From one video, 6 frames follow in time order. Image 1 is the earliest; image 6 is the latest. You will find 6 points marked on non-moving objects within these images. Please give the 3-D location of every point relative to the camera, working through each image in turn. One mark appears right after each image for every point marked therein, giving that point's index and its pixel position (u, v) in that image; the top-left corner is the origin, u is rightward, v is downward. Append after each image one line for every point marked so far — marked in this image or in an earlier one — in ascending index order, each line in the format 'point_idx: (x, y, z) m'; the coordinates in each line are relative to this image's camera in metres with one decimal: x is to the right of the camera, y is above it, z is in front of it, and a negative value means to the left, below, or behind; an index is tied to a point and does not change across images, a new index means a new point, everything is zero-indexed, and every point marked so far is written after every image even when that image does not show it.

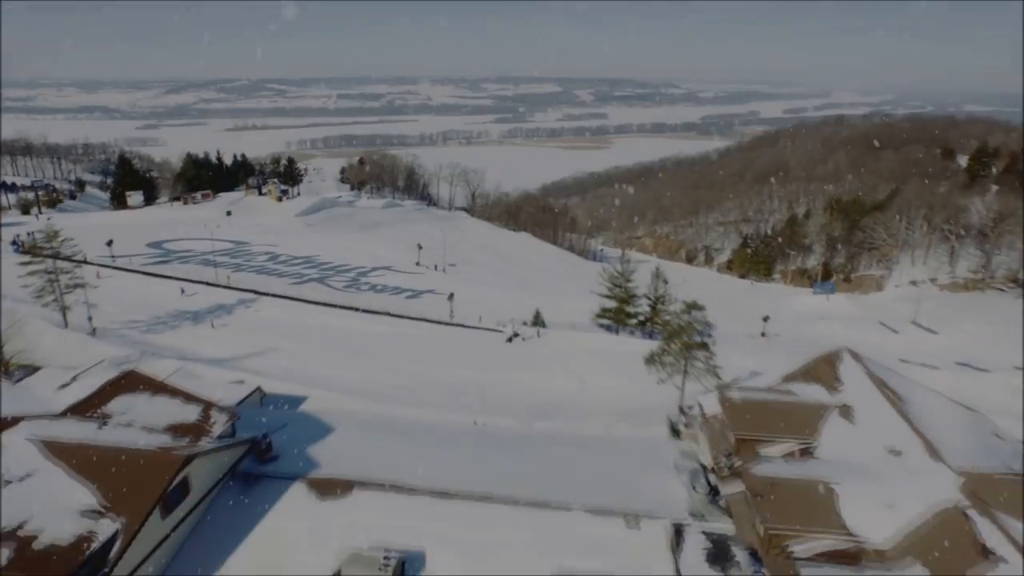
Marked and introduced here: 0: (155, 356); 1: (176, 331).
0: (-6.6, -1.3, +12.9) m
1: (-7.4, -0.9, +15.2) m
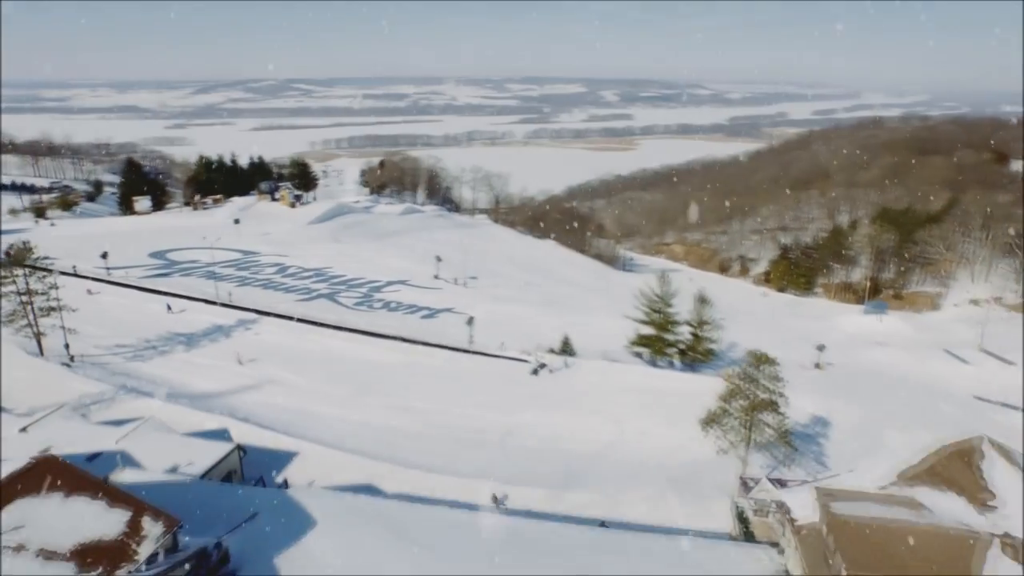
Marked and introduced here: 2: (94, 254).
0: (-6.2, -1.7, +11.4) m
1: (-6.9, -1.4, +13.7) m
2: (-11.8, +0.9, +19.7) m
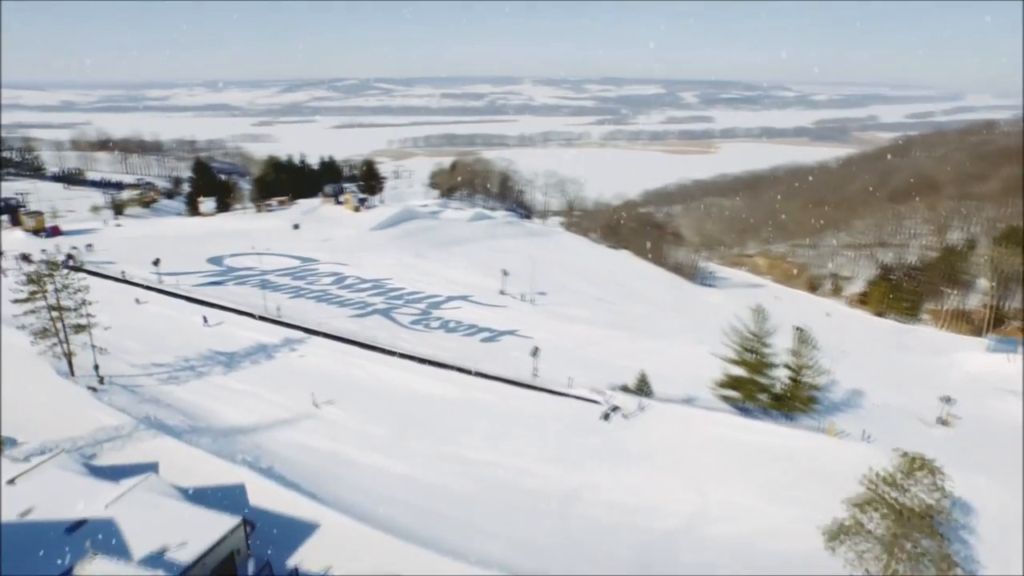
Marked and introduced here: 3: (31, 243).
0: (-5.2, -2.0, +10.3) m
1: (-5.7, -1.7, +12.6) m
2: (-9.9, +0.8, +19.1) m
3: (-13.9, +1.3, +20.0) m
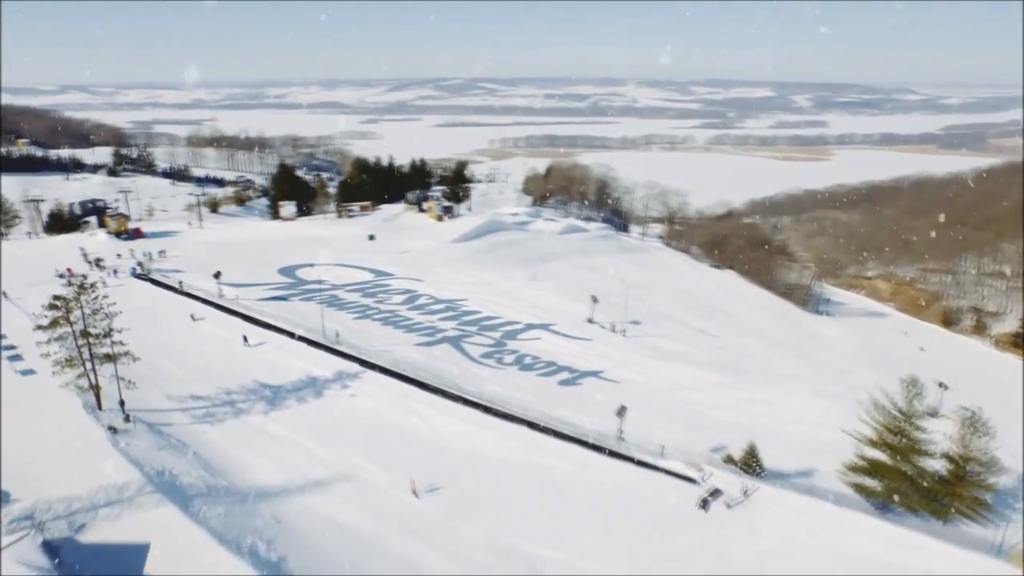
0: (-4.3, -2.5, +8.8) m
1: (-4.4, -2.1, +11.2) m
2: (-7.7, +0.5, +18.2) m
3: (-11.4, +1.2, +19.6) m
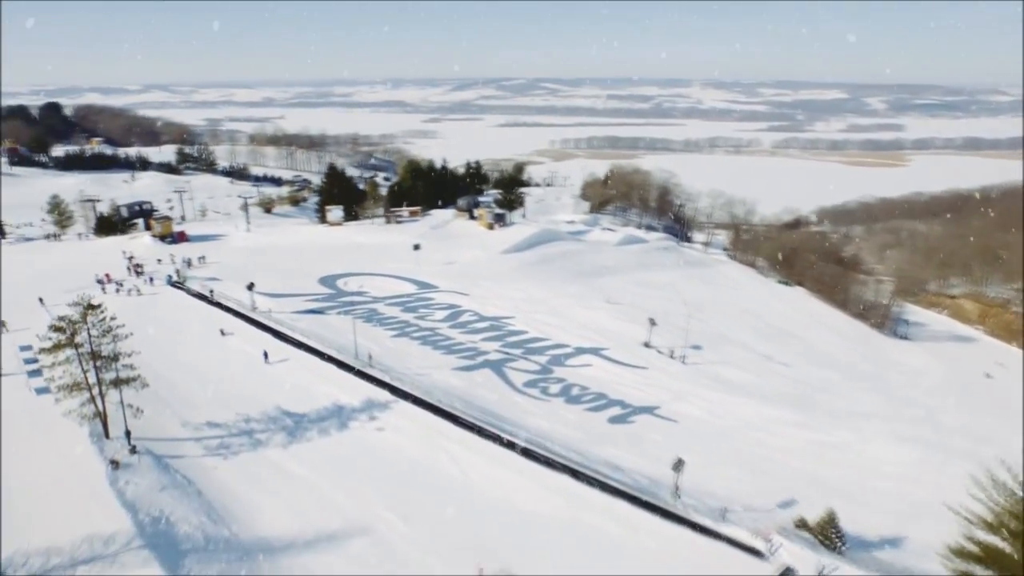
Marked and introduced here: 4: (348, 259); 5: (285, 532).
0: (-3.9, -2.8, +7.9) m
1: (-3.8, -2.5, +10.3) m
2: (-6.4, +0.3, +17.5) m
3: (-10.0, +1.1, +19.2) m
4: (-4.8, +0.8, +19.9) m
5: (-2.8, -3.0, +8.6) m
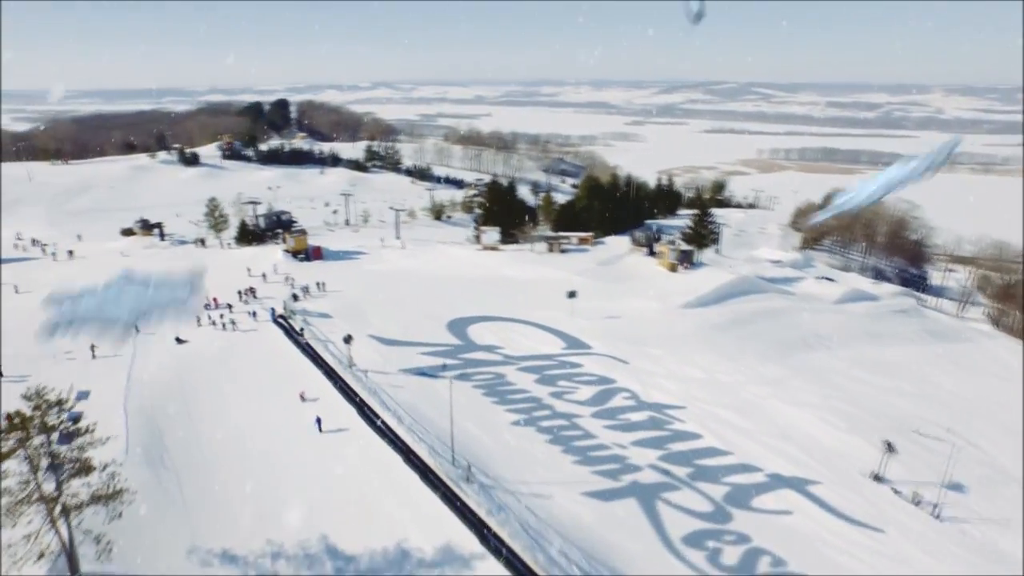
0: (-3.3, -3.8, +4.8) m
1: (-2.5, -3.5, +7.1) m
2: (-2.8, -0.6, +14.7) m
3: (-5.8, +0.5, +17.2) m
4: (-0.6, -0.2, +16.6) m
5: (-2.1, -4.1, +5.1) m
